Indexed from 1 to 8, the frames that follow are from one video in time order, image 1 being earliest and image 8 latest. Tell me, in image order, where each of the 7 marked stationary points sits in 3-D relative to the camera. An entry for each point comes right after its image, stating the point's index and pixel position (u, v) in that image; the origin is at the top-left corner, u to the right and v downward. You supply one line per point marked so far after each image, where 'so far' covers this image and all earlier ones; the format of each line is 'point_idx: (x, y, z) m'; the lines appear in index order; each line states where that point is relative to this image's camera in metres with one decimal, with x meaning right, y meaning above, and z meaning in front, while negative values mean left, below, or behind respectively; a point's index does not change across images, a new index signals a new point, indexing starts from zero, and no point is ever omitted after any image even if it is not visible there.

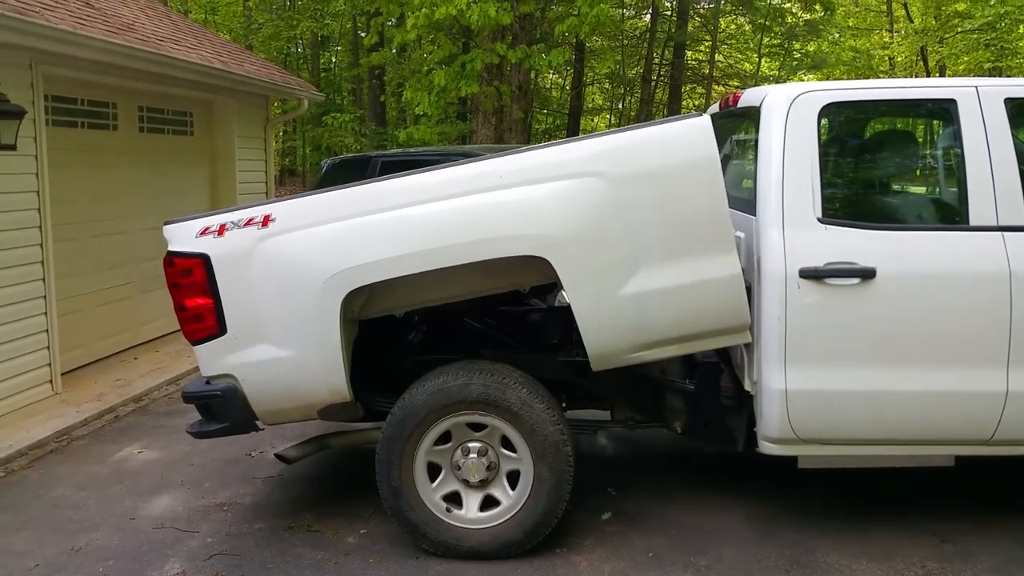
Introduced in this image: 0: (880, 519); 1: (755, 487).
0: (+1.8, -1.1, +3.9) m
1: (+1.3, -1.0, +4.3) m
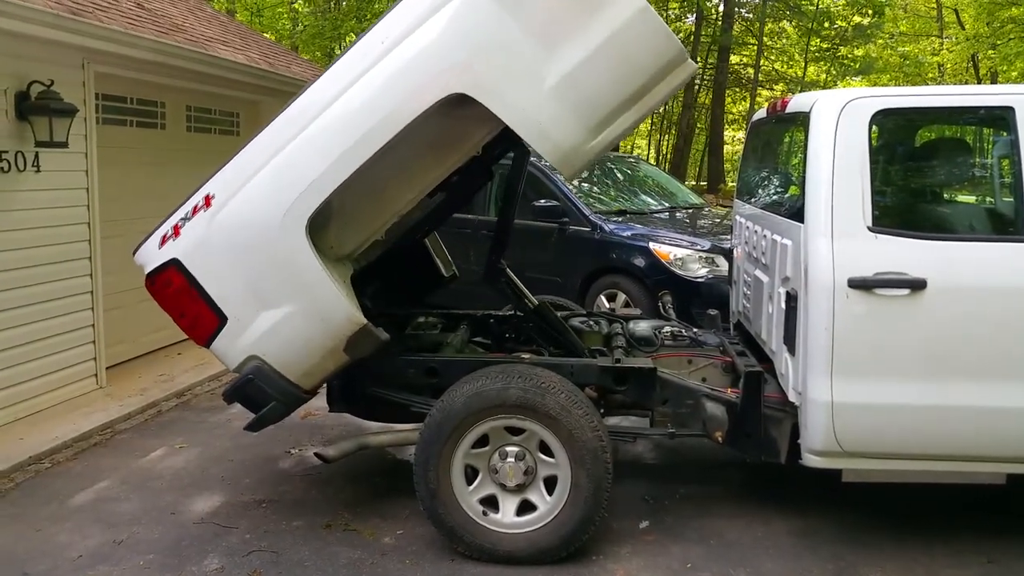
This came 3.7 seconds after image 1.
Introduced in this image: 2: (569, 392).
0: (+1.9, -1.2, +3.8) m
1: (+1.5, -1.1, +4.2) m
2: (+0.2, -0.5, +3.6) m
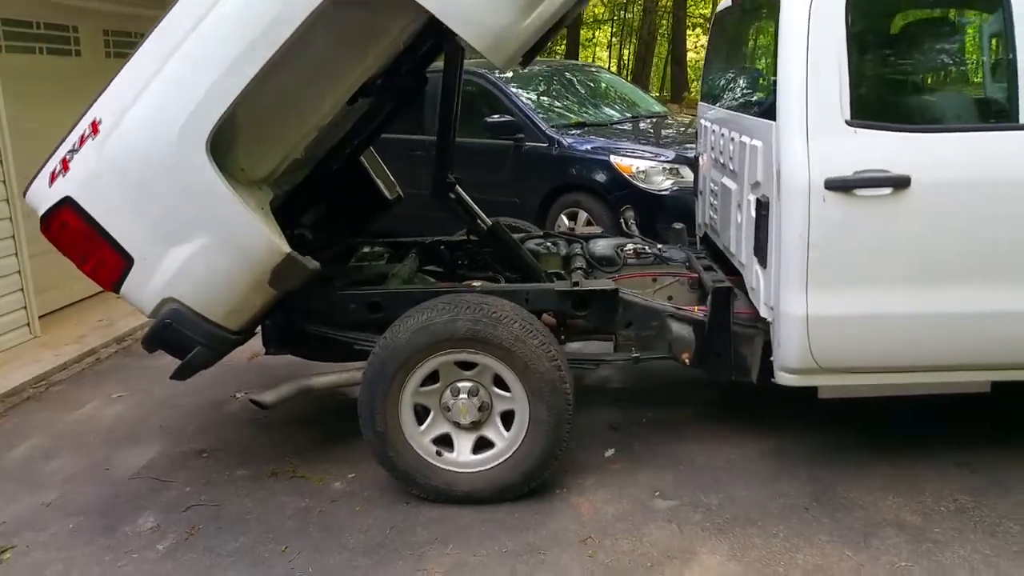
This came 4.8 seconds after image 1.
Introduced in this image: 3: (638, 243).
0: (+1.8, -0.7, +3.7) m
1: (+1.3, -0.6, +4.0) m
2: (0.0, -0.1, +3.3) m
3: (+0.7, +0.3, +4.6) m
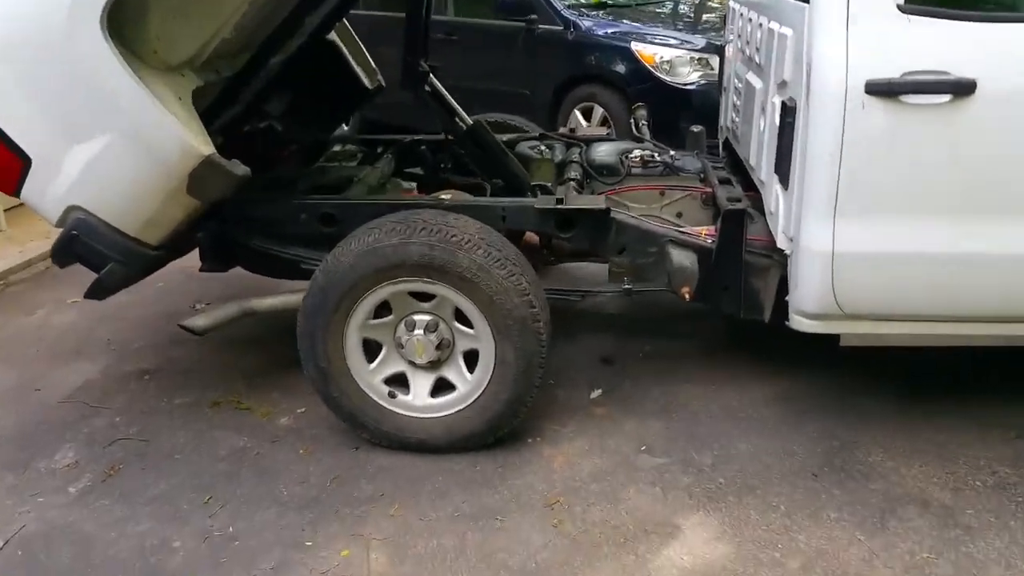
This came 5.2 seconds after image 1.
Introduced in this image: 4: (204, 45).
0: (+1.6, -0.4, +3.1) m
1: (+1.2, -0.3, +3.5) m
2: (-0.1, +0.1, +2.8) m
3: (+0.7, +0.7, +4.0) m
4: (-1.1, +0.9, +2.9) m
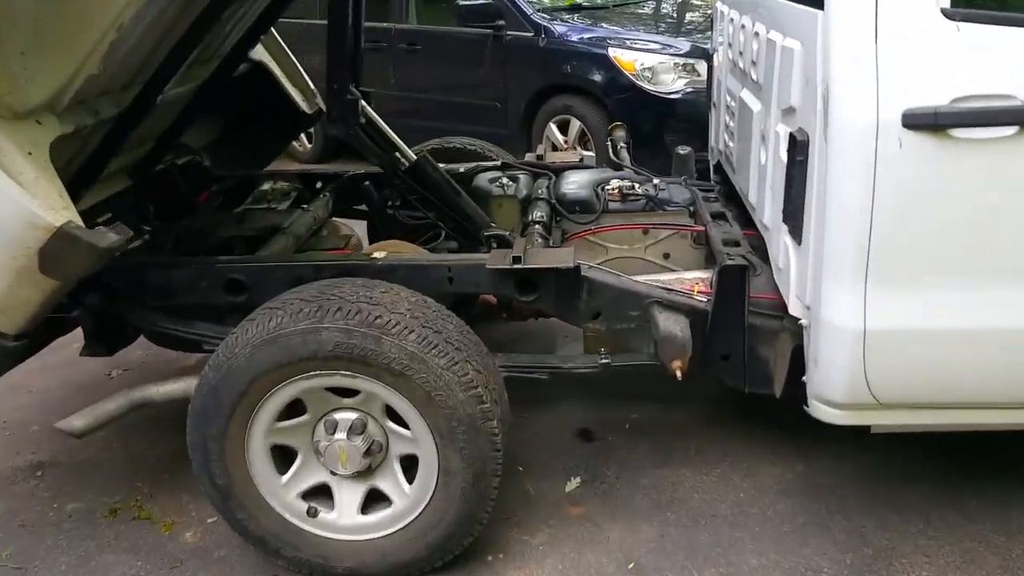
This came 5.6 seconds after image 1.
0: (+1.5, -0.6, +2.6) m
1: (+1.0, -0.5, +2.9) m
2: (-0.2, -0.1, +2.2) m
3: (+0.5, +0.5, +3.4) m
4: (-1.3, +0.6, +2.3) m
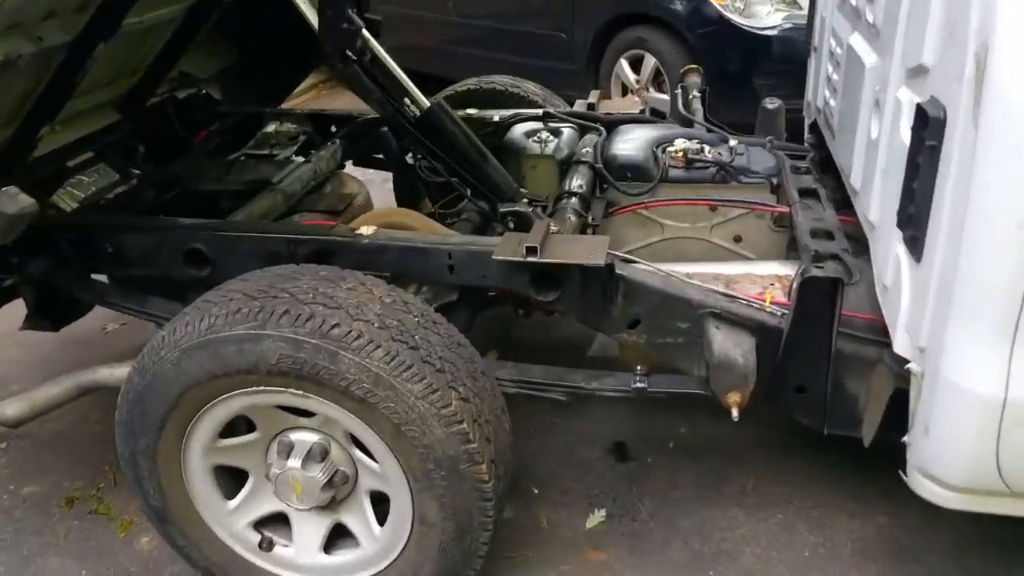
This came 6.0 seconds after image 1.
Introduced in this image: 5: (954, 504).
0: (+1.5, -0.7, +1.9) m
1: (+1.1, -0.5, +2.3) m
2: (-0.2, -0.1, +1.7) m
3: (+0.6, +0.5, +2.8) m
4: (-1.2, +0.6, +1.9) m
5: (+0.8, -0.4, +1.6) m
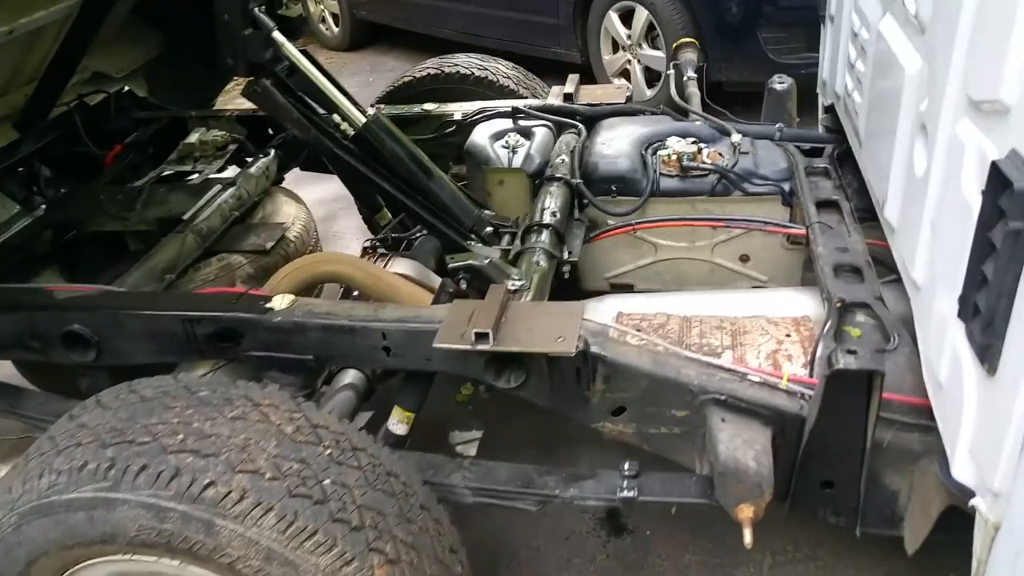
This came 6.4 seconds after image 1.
0: (+1.4, -0.8, +1.6) m
1: (+1.0, -0.6, +2.0) m
2: (-0.3, -0.3, +1.3) m
3: (+0.5, +0.4, +2.3) m
4: (-1.3, +0.4, +1.4) m
5: (+0.8, -0.6, +1.2) m
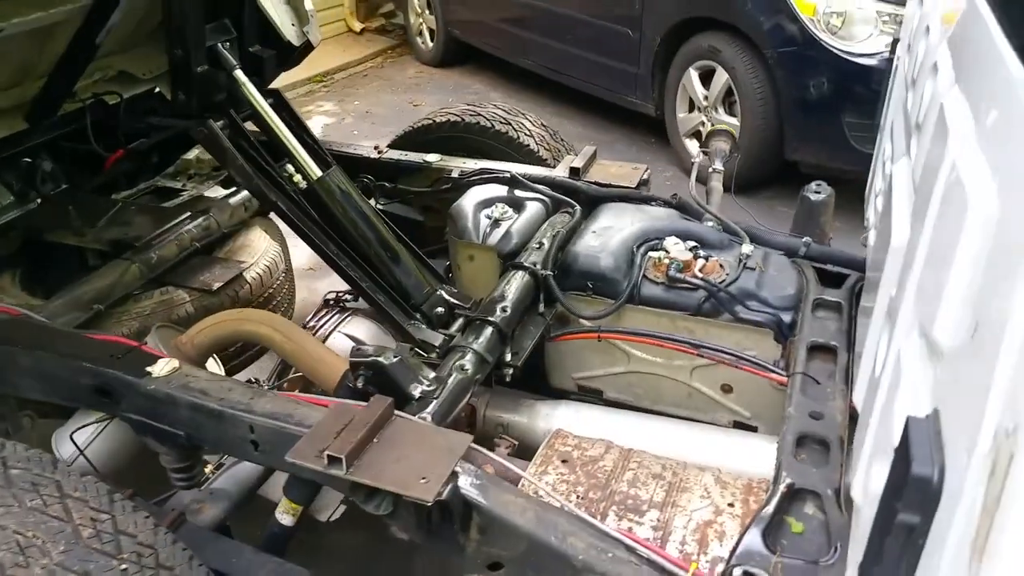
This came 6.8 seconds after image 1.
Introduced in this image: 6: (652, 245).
0: (+1.1, -1.2, +1.2) m
1: (+0.7, -1.0, +1.6) m
2: (-0.6, -0.4, +1.1) m
3: (+0.5, +0.1, +2.0) m
4: (-1.4, +0.4, +1.4) m
5: (+0.4, -0.9, +0.9) m
6: (+0.3, +0.1, +2.0) m
